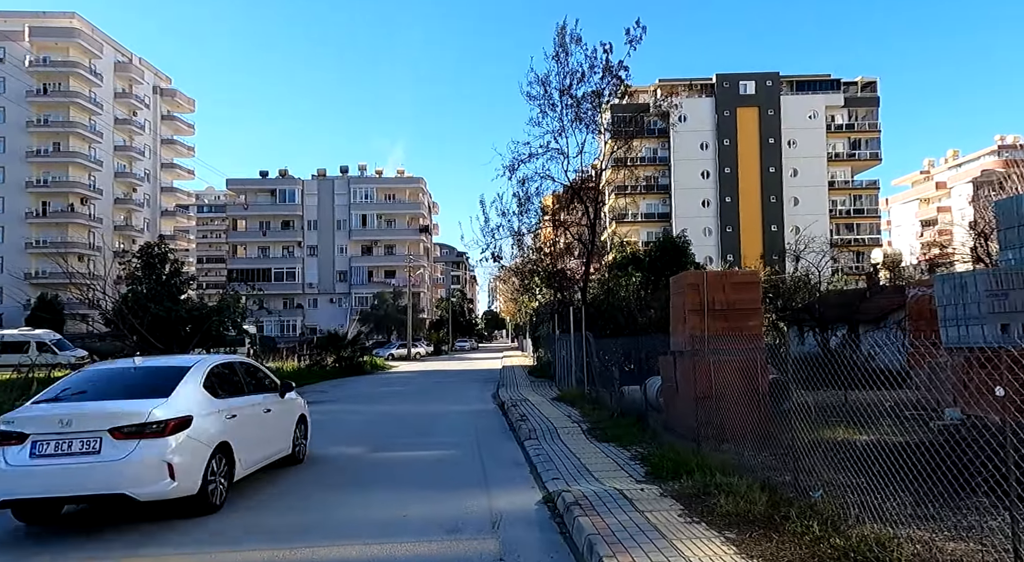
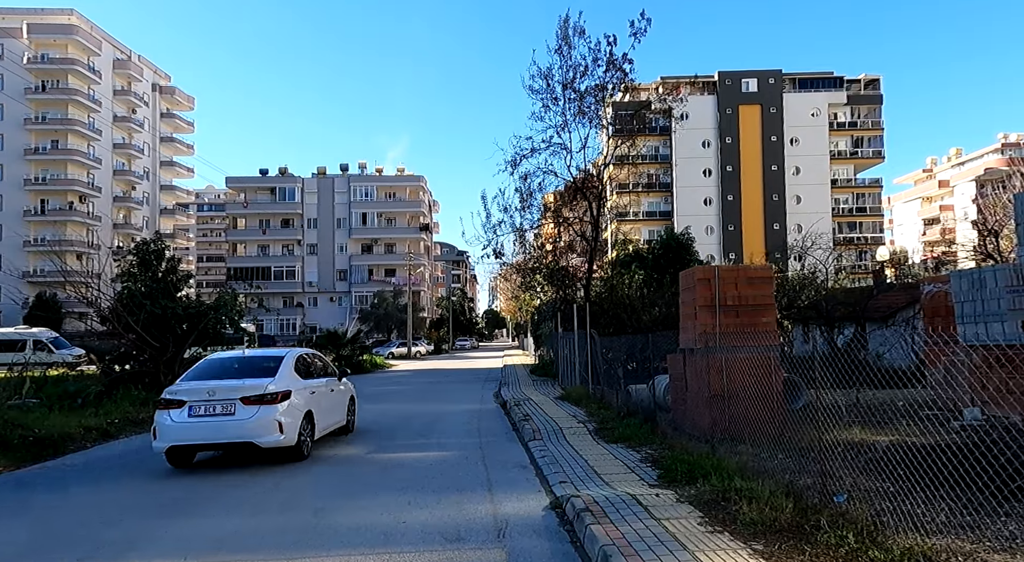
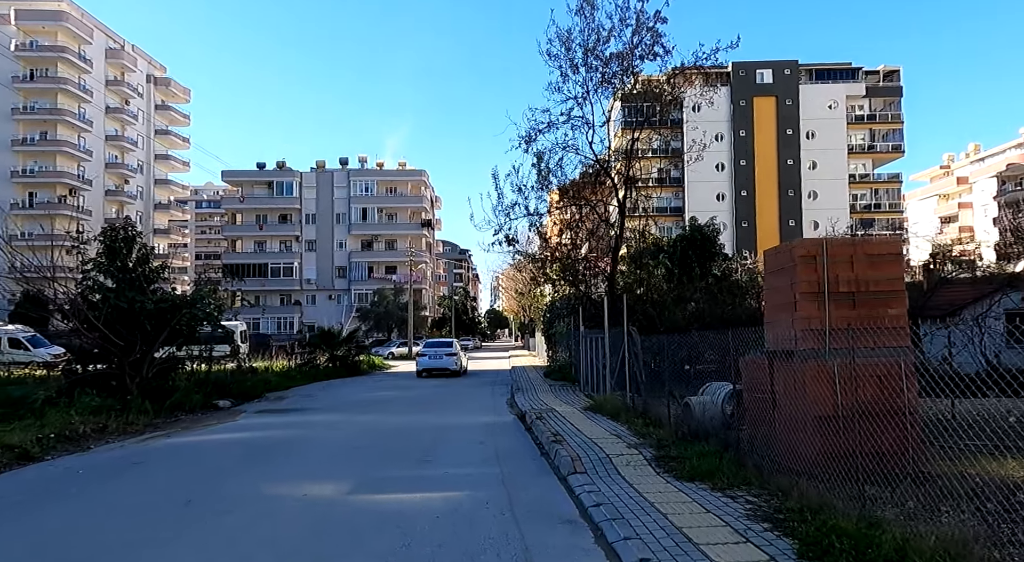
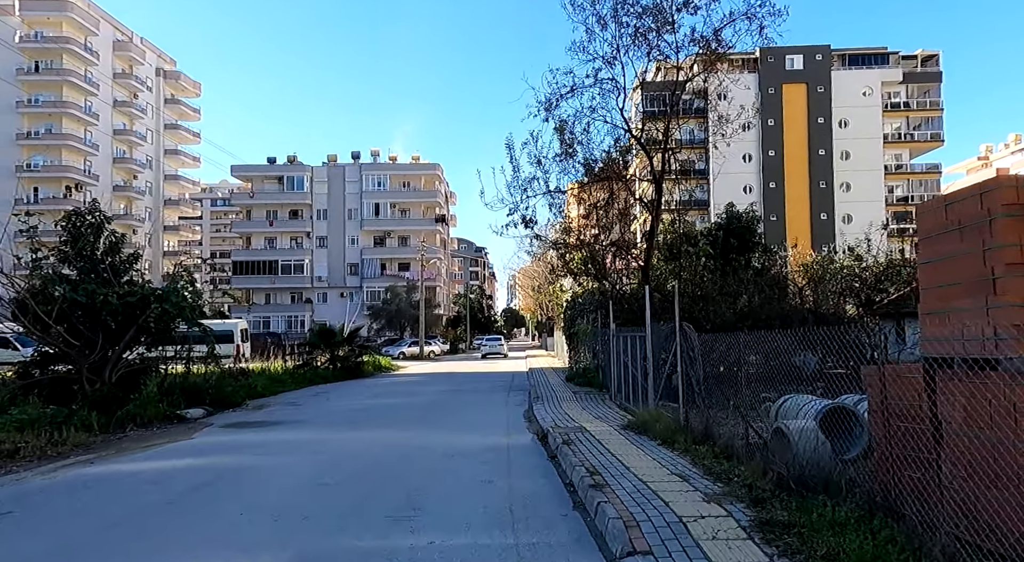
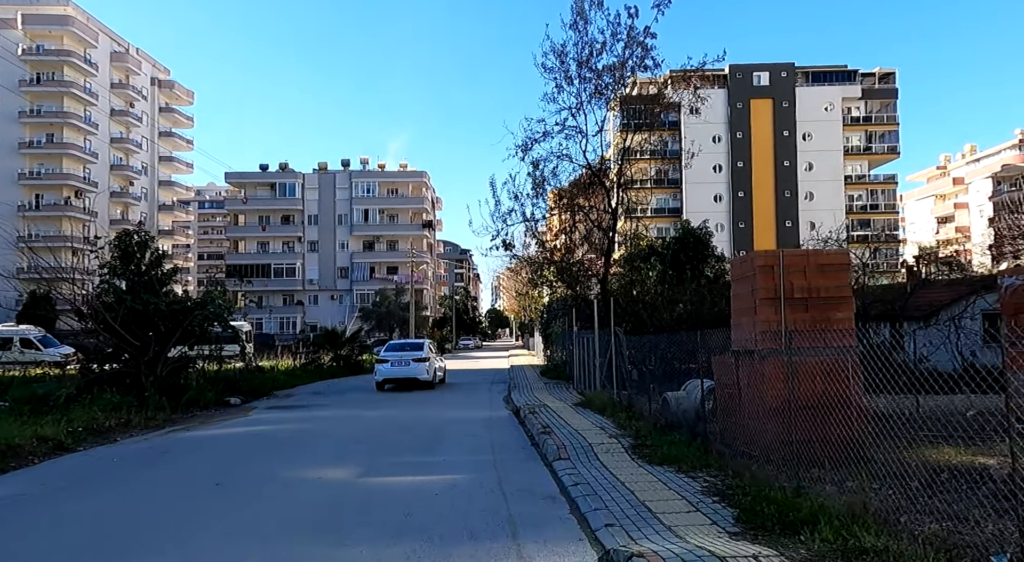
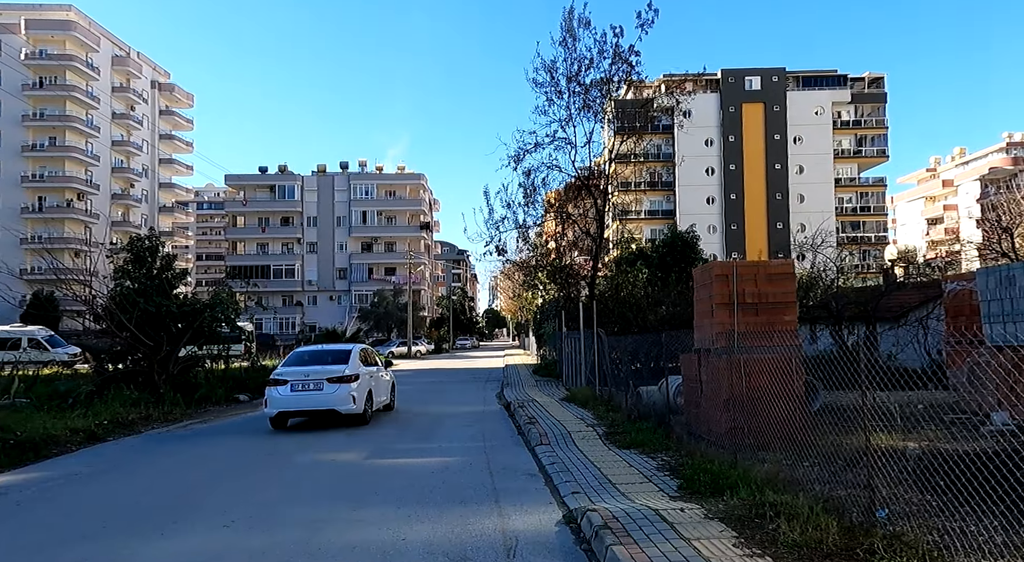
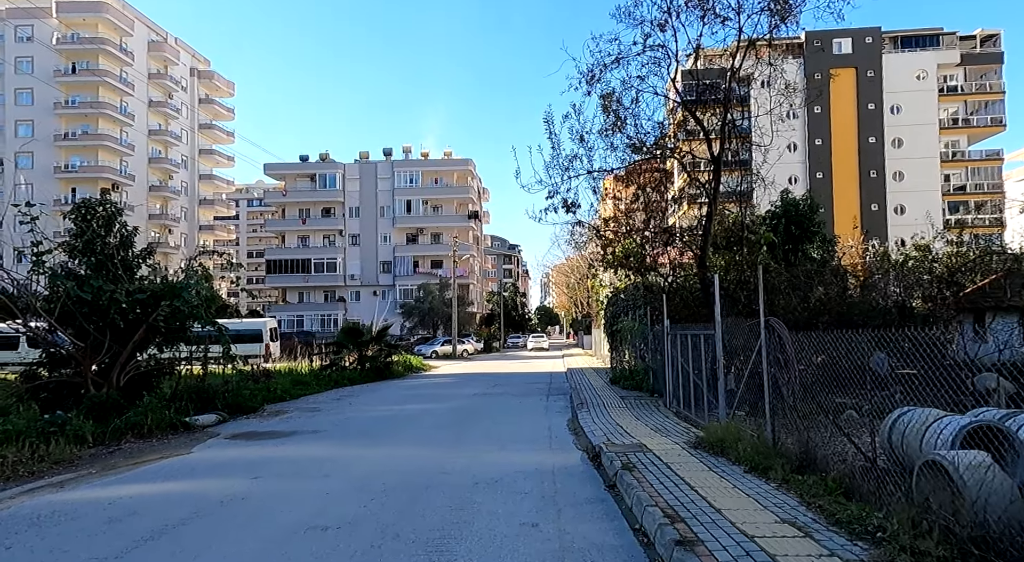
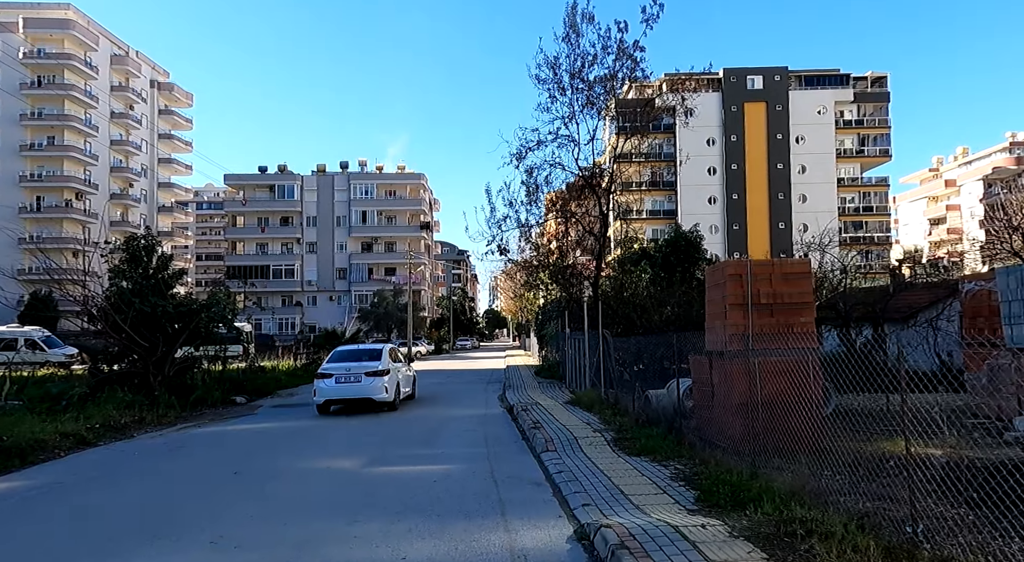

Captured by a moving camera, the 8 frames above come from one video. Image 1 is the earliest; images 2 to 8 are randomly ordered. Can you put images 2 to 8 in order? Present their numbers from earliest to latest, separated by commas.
2, 6, 8, 5, 3, 4, 7
